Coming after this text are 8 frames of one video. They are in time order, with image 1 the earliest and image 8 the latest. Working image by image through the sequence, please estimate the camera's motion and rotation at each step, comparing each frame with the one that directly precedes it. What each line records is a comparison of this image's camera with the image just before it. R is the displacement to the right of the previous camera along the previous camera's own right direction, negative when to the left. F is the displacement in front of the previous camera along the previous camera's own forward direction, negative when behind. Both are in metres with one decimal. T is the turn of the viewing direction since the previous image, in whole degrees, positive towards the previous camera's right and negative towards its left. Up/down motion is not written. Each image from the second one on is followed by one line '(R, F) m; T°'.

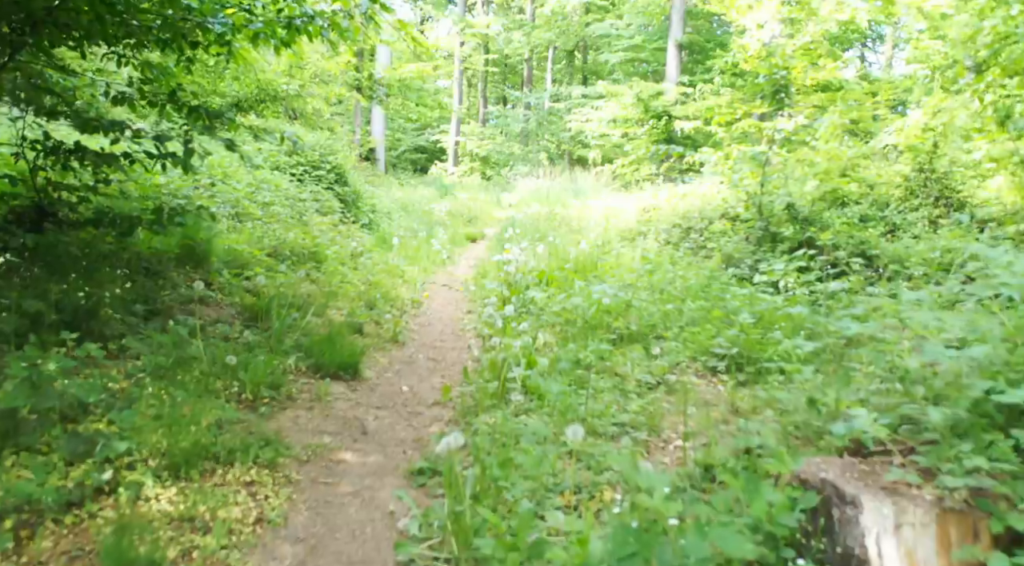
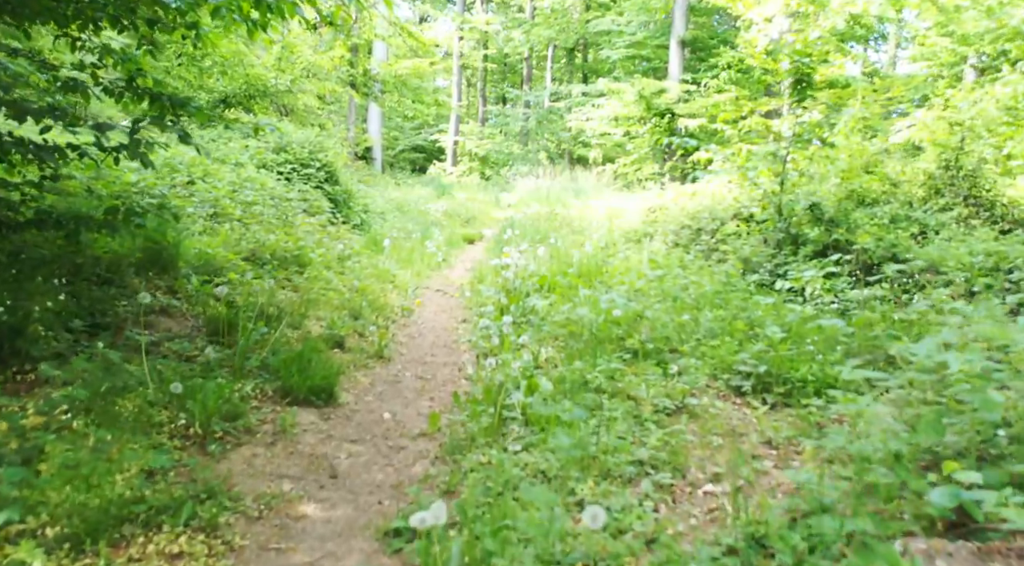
(0.0, +0.7) m; 0°
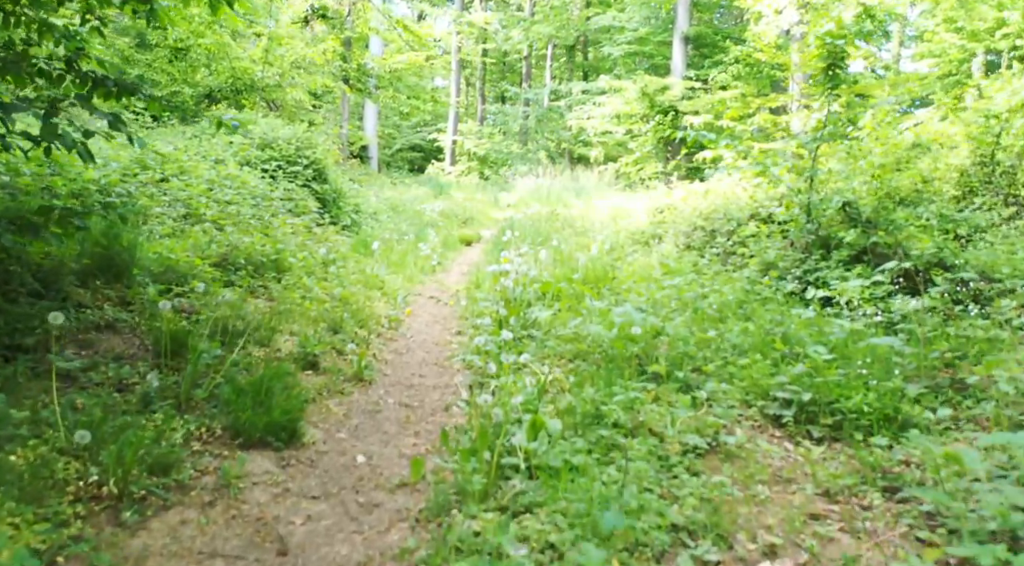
(0.0, +0.8) m; 0°
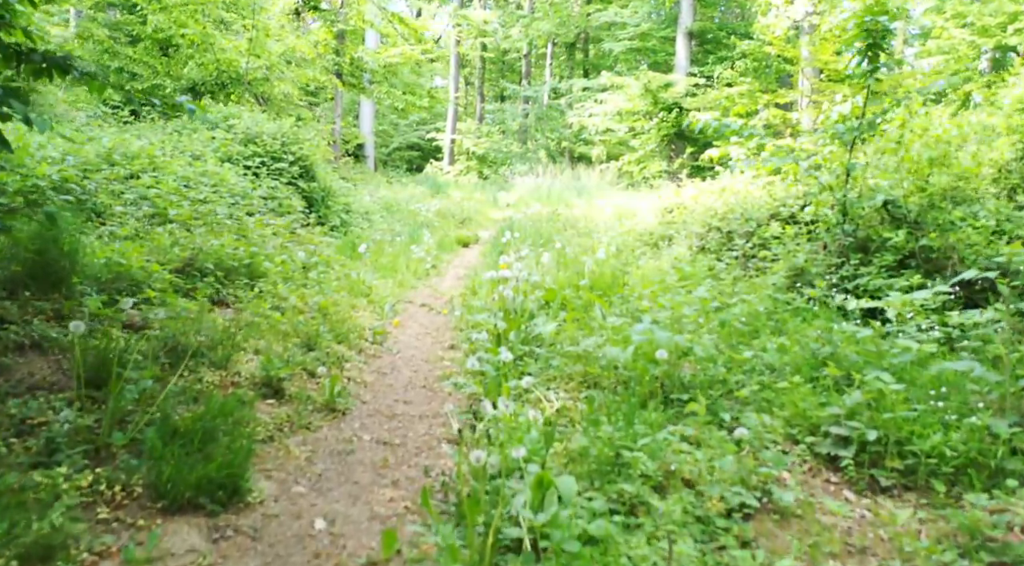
(0.0, +0.9) m; 0°
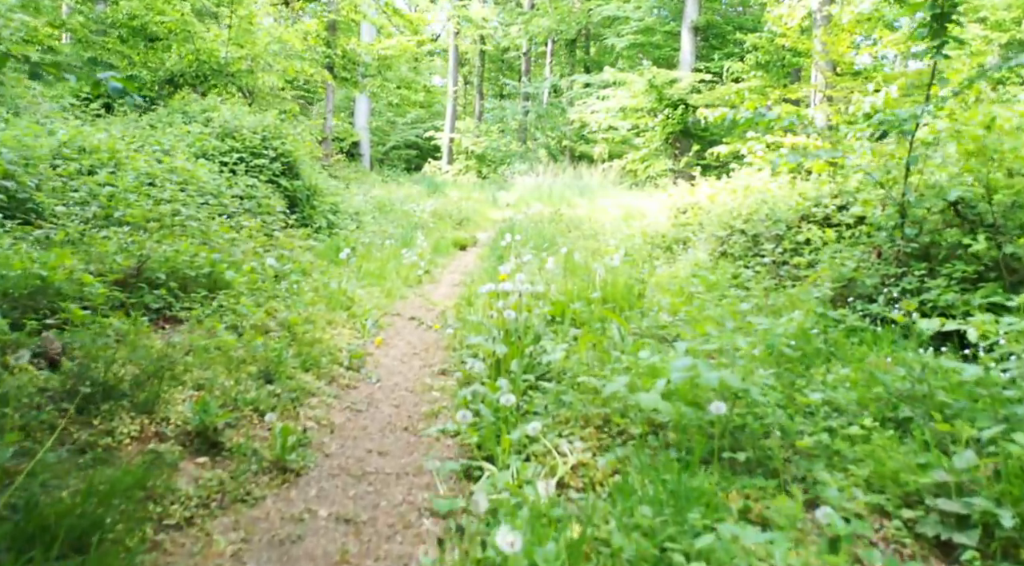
(0.0, +1.0) m; 0°
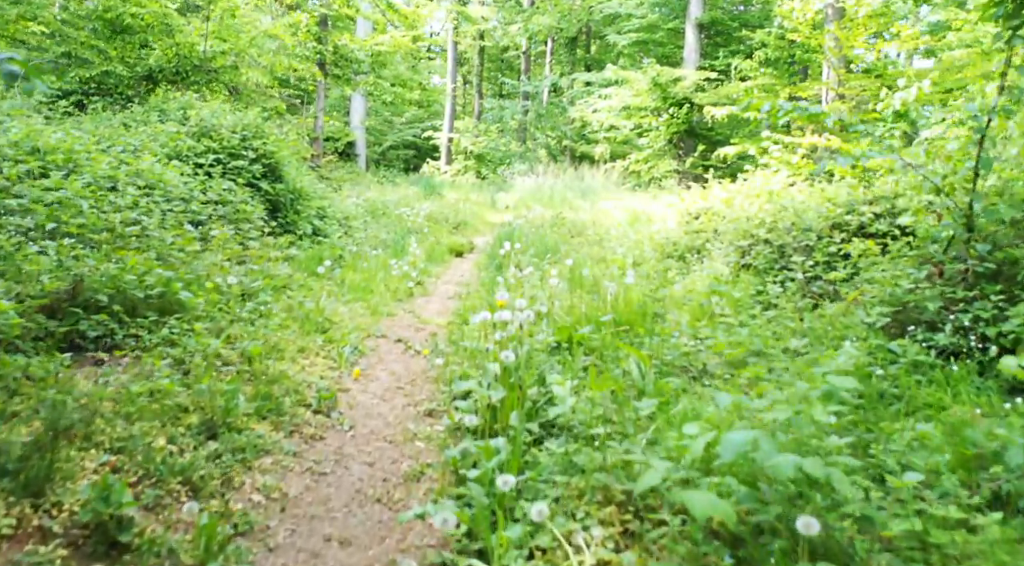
(0.0, +0.9) m; 0°
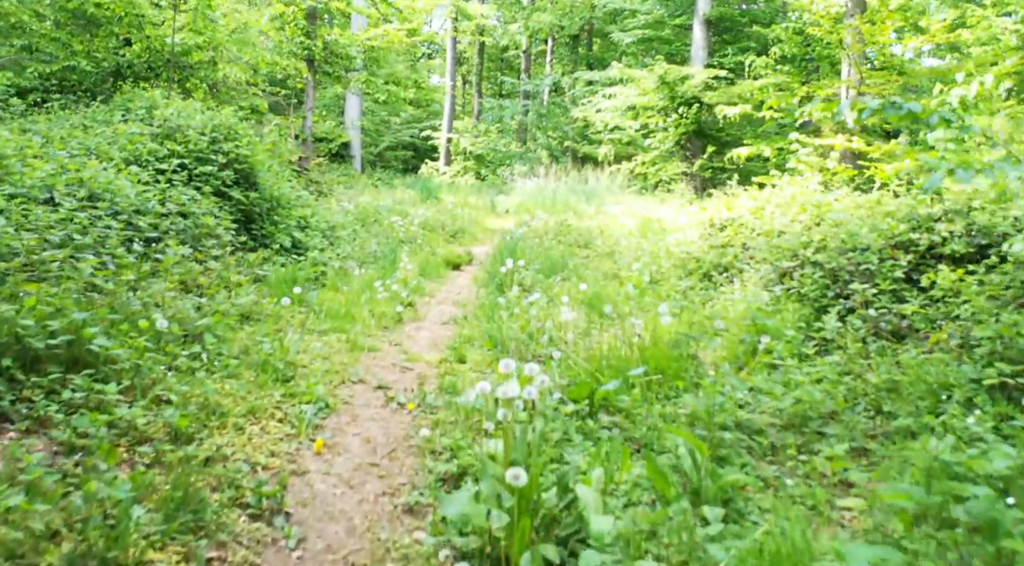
(0.0, +1.2) m; 0°
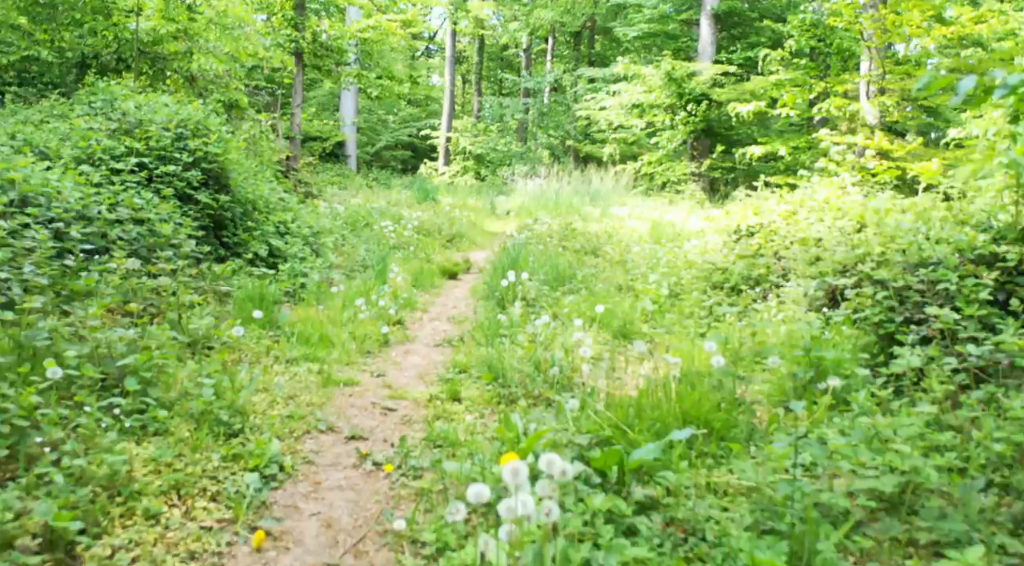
(0.0, +1.1) m; 0°
